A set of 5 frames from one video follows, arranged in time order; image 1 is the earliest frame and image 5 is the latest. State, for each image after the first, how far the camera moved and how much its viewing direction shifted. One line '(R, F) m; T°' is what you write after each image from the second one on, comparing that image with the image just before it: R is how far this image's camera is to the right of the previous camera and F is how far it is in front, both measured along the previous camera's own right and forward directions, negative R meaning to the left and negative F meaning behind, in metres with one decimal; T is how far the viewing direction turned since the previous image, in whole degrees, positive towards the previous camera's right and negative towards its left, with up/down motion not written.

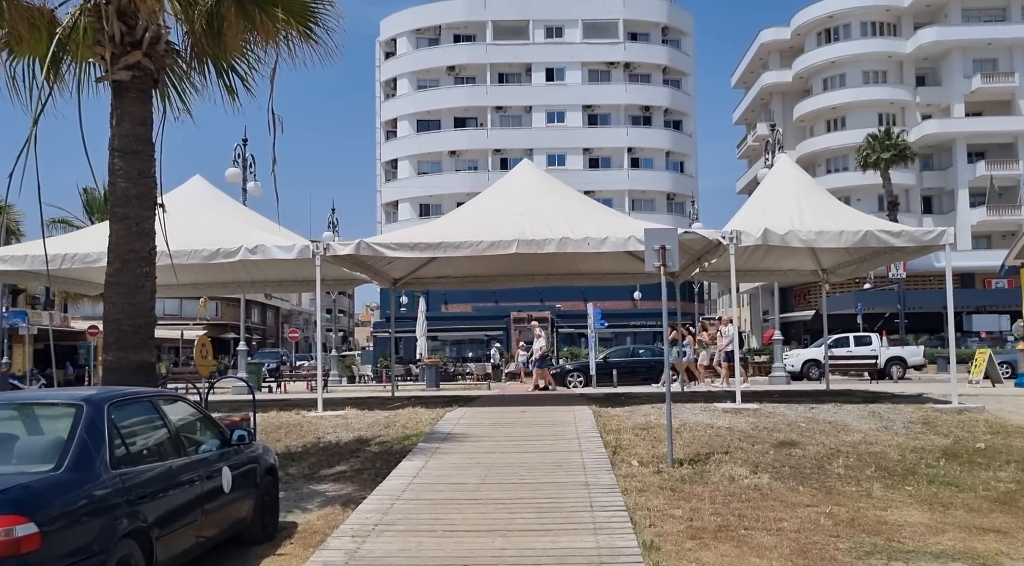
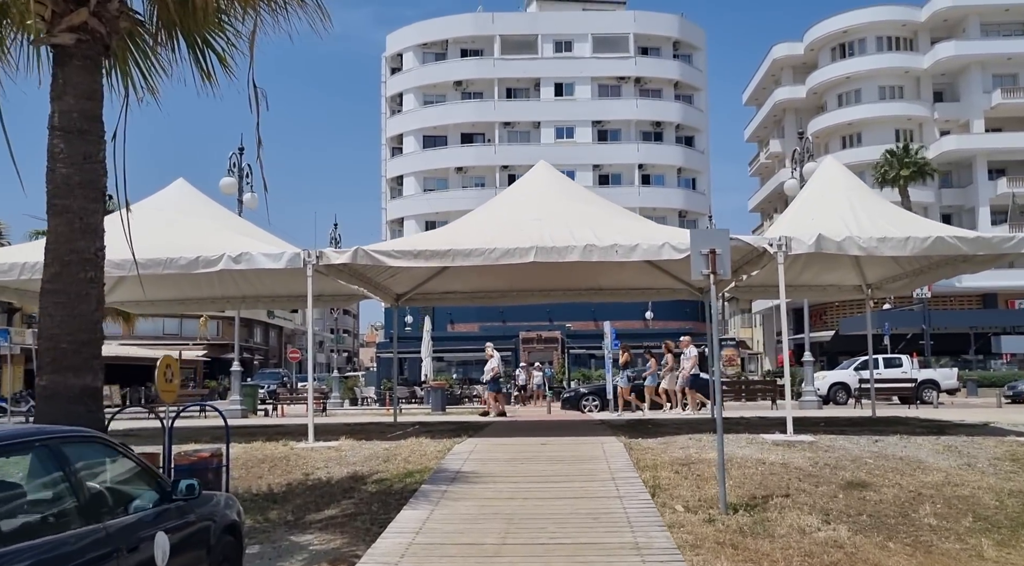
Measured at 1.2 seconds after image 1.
(-0.2, +1.7) m; 0°
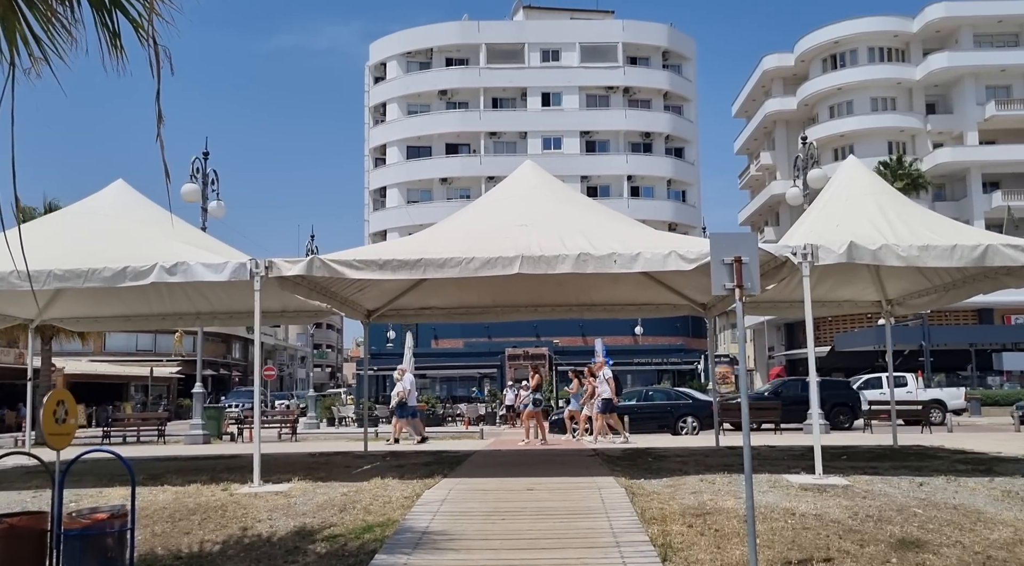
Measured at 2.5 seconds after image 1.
(+0.1, +1.8) m; +1°
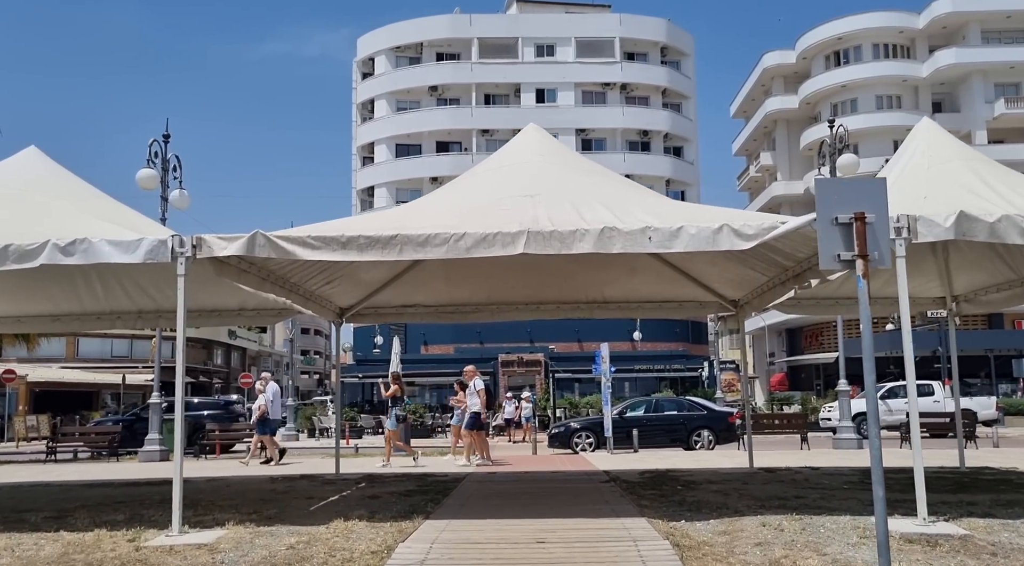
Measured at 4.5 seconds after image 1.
(-0.1, +2.5) m; +1°
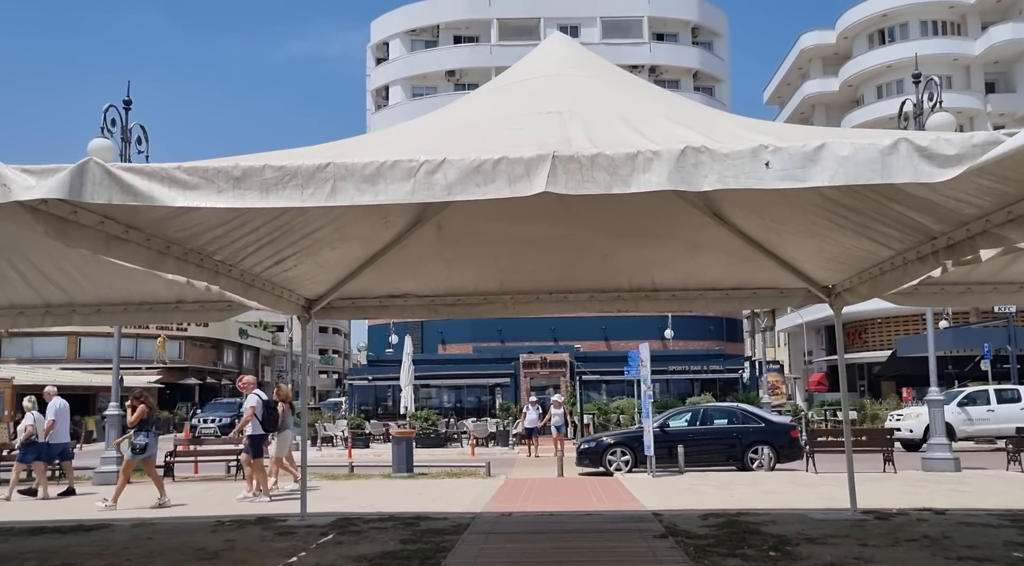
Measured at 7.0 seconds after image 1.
(+0.1, +3.5) m; -2°
